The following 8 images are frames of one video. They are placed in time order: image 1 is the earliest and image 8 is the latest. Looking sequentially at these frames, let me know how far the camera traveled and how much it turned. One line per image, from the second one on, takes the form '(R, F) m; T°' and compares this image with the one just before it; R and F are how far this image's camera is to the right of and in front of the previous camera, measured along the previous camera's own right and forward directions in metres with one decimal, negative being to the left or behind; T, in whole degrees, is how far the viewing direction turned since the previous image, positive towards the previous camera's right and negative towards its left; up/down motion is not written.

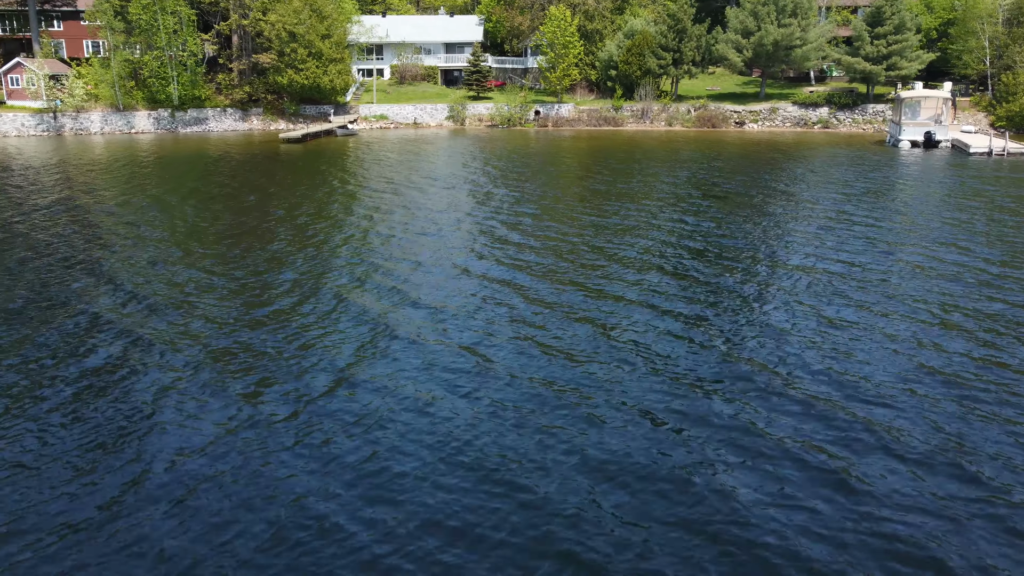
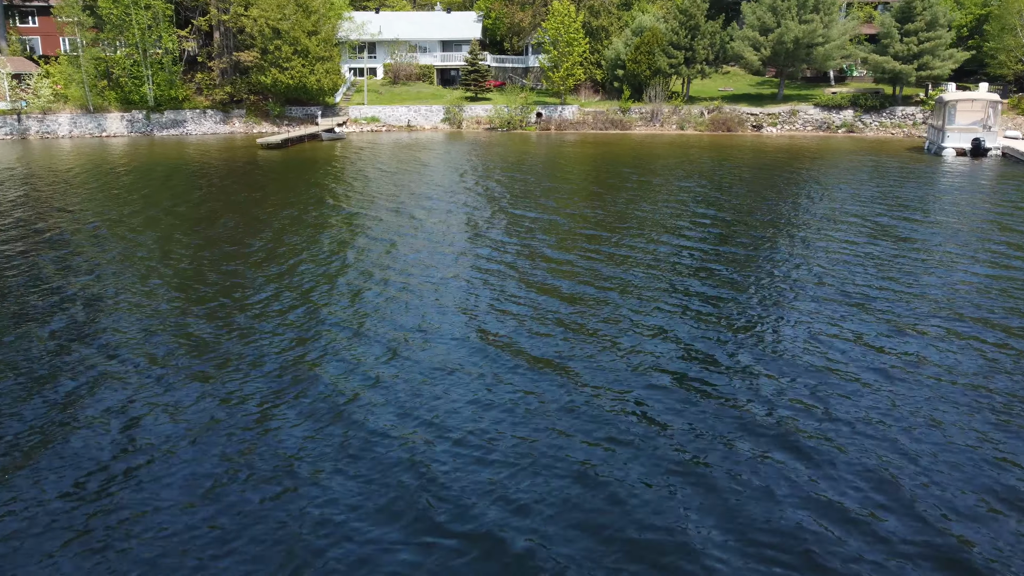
(-0.6, +4.0) m; +1°
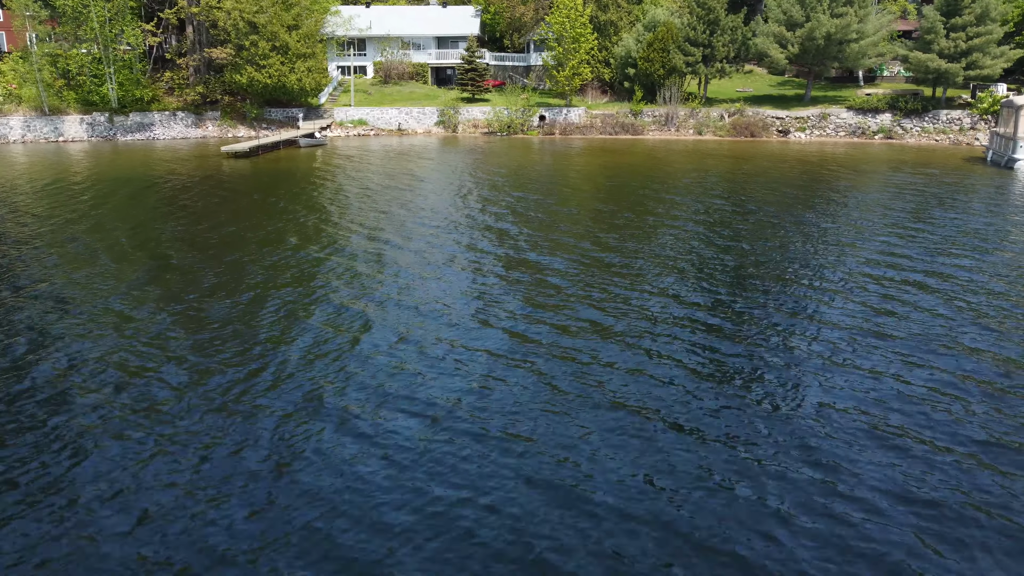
(-0.9, +5.1) m; +1°
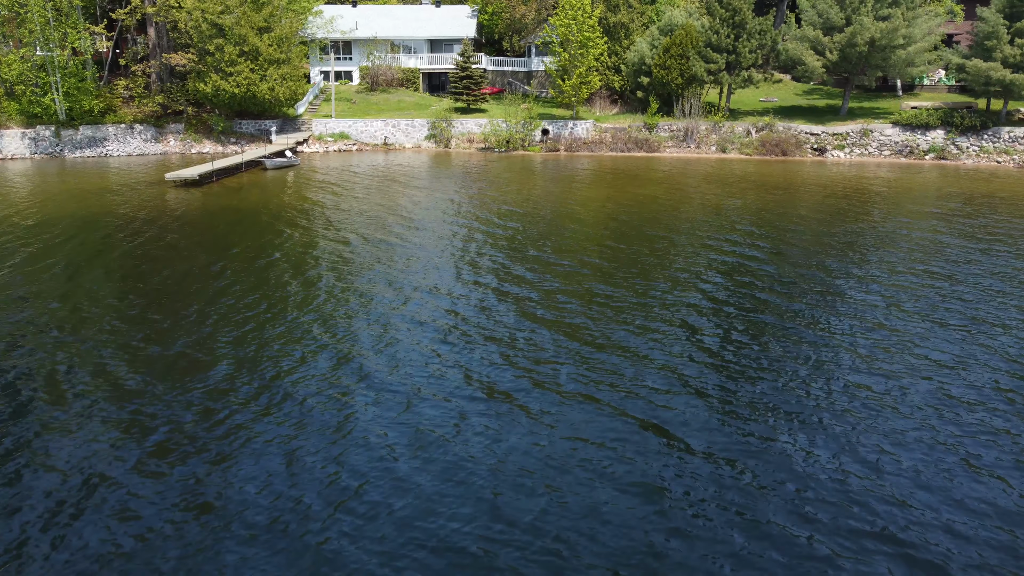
(-1.1, +5.8) m; +1°
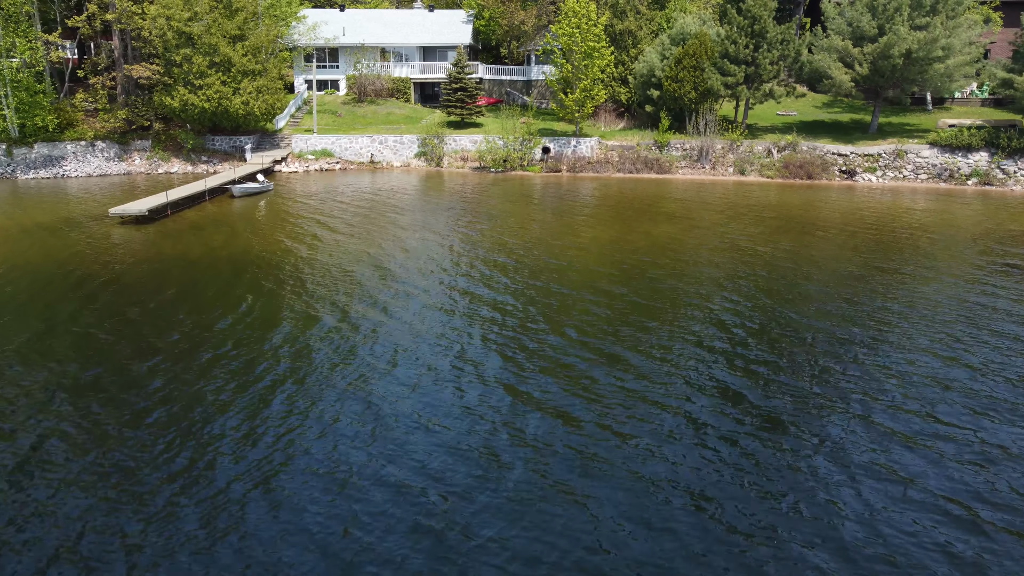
(-0.6, +4.1) m; +1°
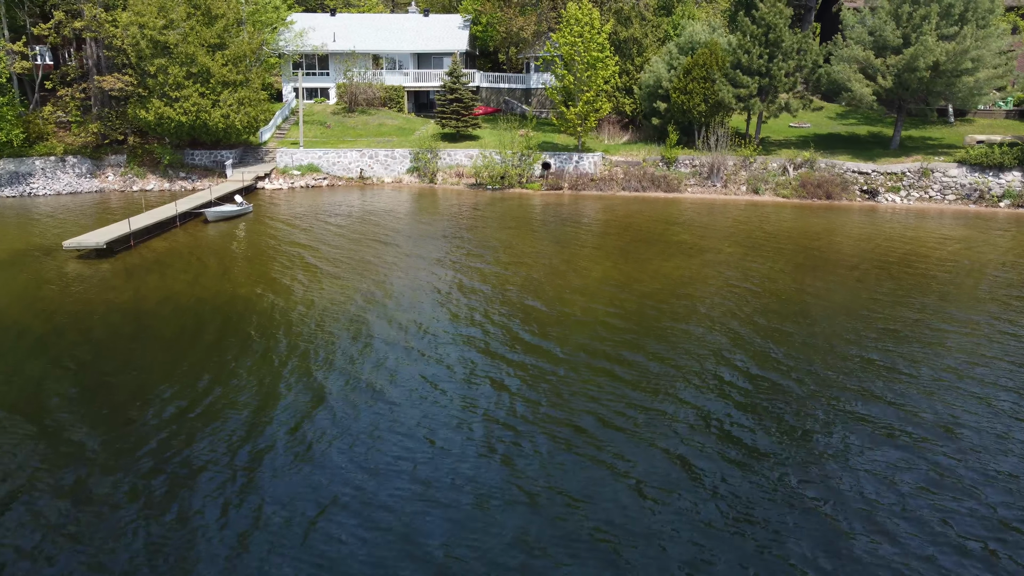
(+0.1, +2.7) m; 0°
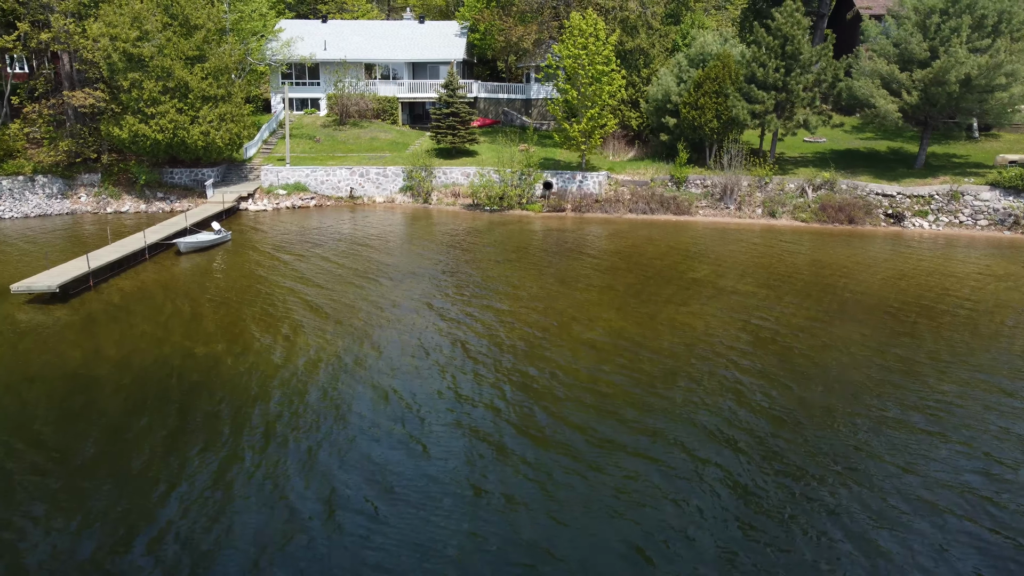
(0.0, +2.6) m; 0°
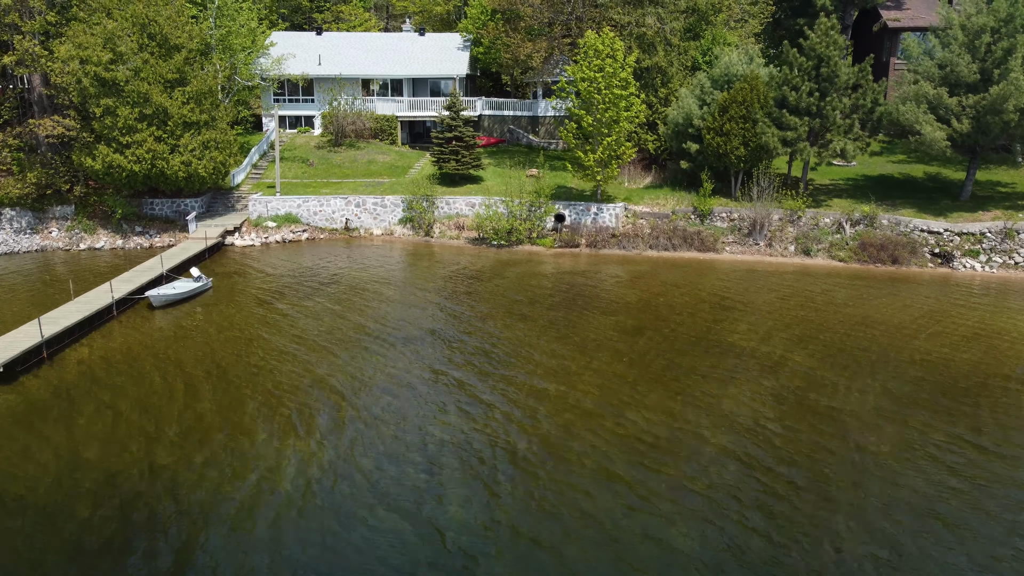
(-0.4, +3.2) m; 0°
